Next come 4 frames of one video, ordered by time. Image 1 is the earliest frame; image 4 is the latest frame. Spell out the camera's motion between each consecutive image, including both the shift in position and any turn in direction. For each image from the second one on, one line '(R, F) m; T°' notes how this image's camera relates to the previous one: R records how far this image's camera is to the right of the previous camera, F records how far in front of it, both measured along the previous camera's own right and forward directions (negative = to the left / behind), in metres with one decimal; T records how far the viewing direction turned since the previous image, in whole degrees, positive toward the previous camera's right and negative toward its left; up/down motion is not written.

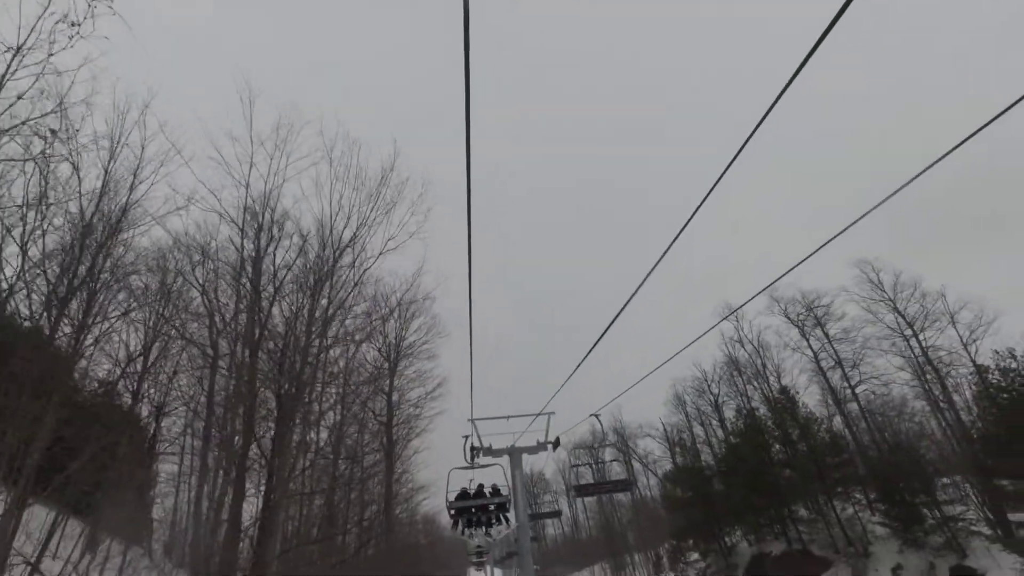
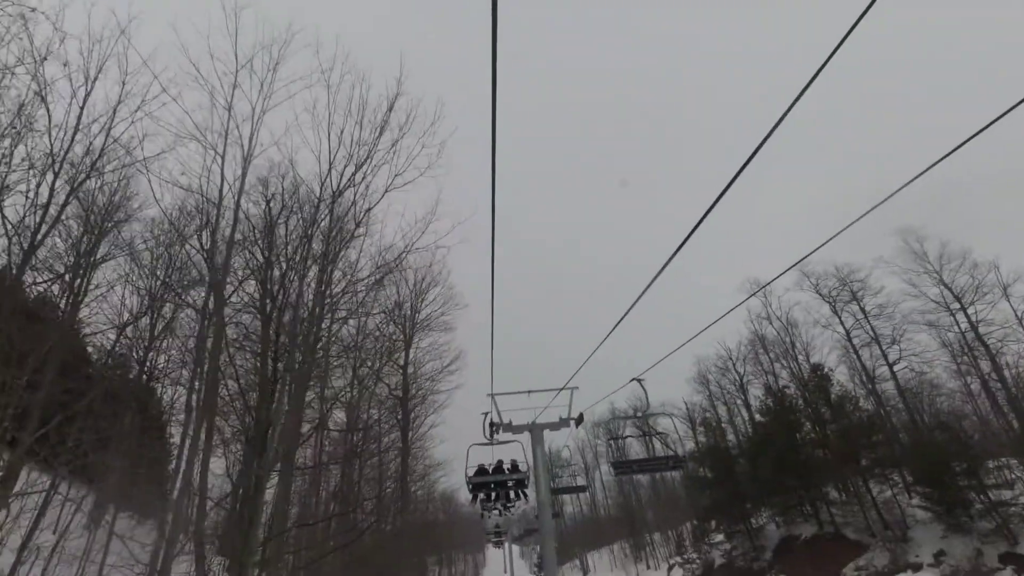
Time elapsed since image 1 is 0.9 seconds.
(-0.1, +0.6) m; -2°
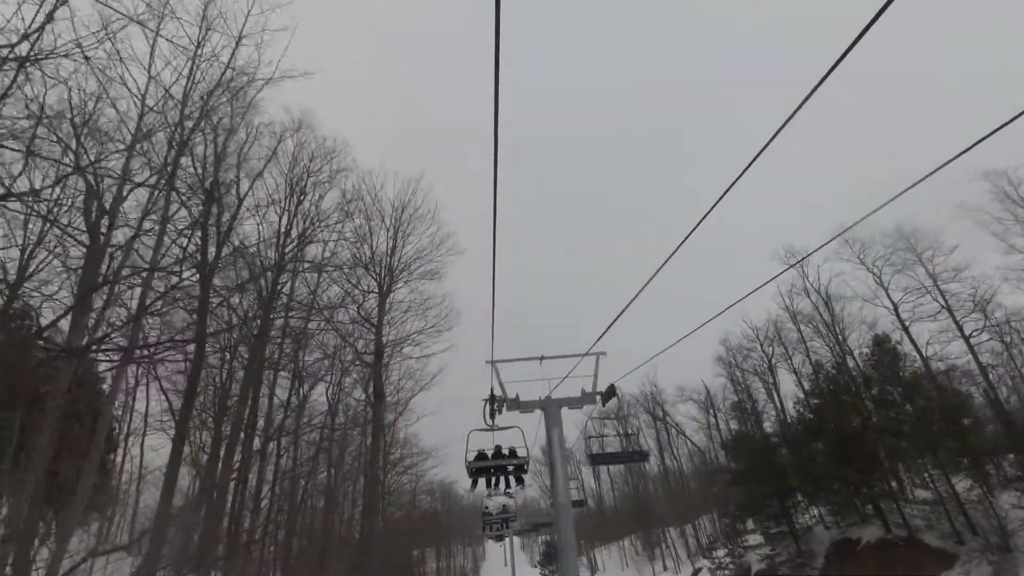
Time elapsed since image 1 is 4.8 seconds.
(-0.1, +2.5) m; 0°
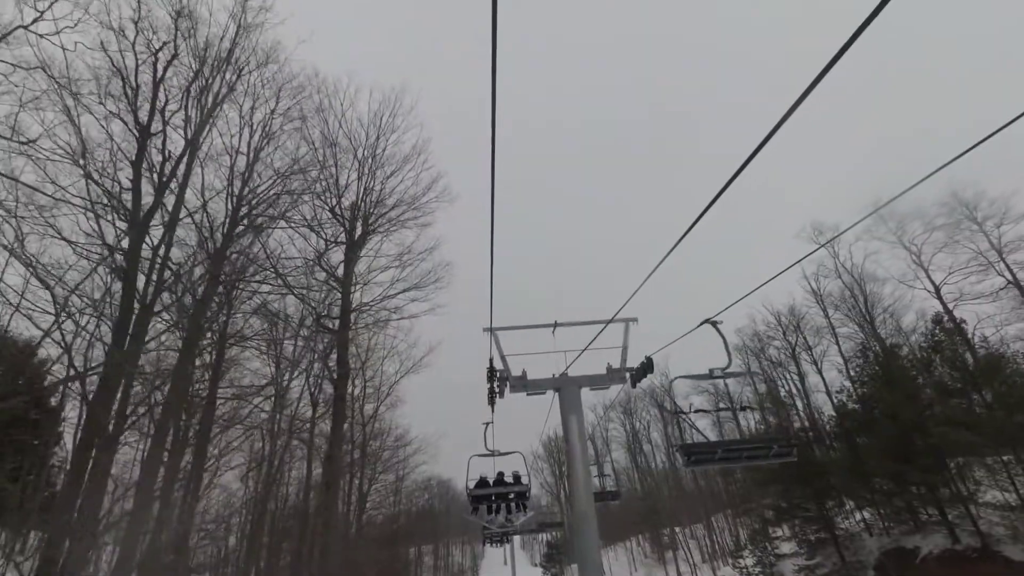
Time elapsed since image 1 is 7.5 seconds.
(-0.1, +1.8) m; 0°
